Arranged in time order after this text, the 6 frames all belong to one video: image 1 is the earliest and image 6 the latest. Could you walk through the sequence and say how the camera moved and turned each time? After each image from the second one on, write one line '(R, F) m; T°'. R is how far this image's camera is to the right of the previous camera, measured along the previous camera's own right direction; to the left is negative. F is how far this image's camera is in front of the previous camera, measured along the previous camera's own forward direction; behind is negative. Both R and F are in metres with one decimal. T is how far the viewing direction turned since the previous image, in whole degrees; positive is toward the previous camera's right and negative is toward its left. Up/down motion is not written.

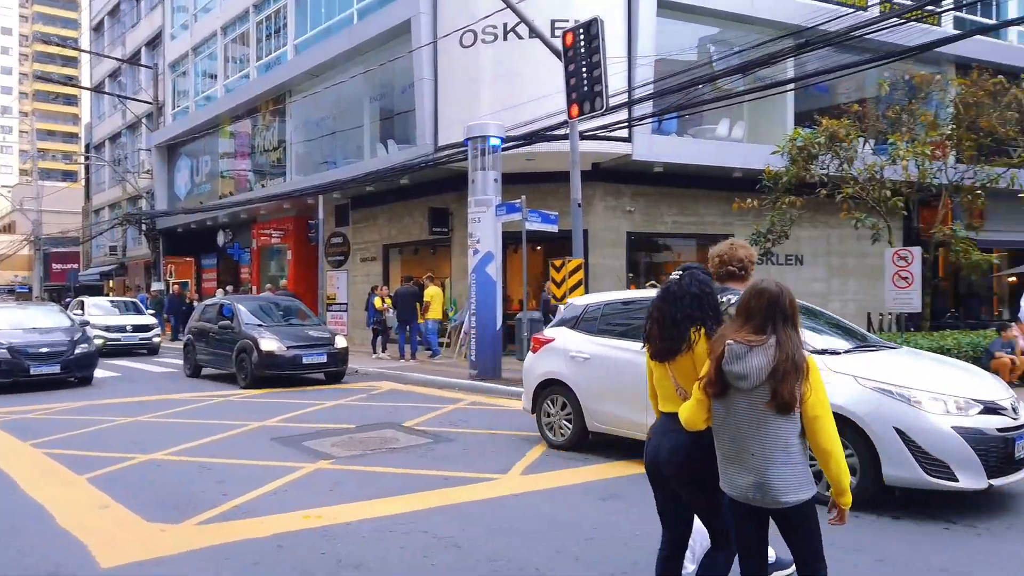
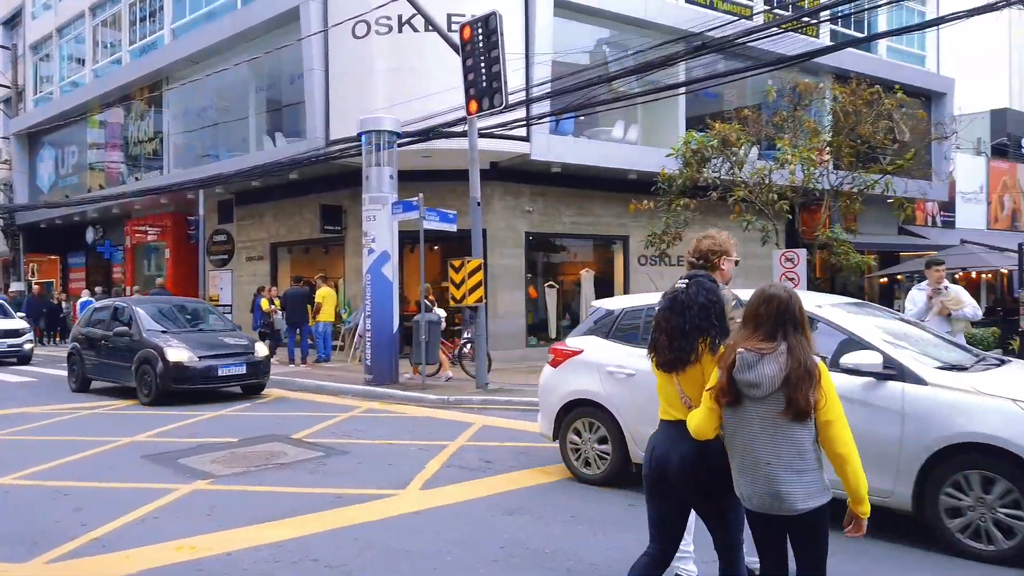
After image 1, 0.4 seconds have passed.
(0.0, +0.4) m; +8°
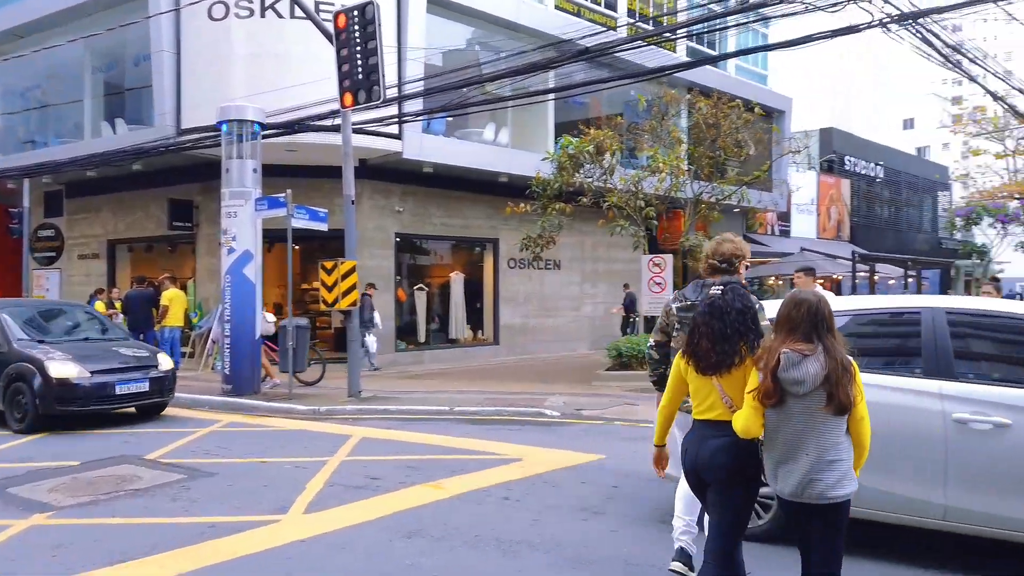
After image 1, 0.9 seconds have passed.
(-0.3, +0.4) m; +11°
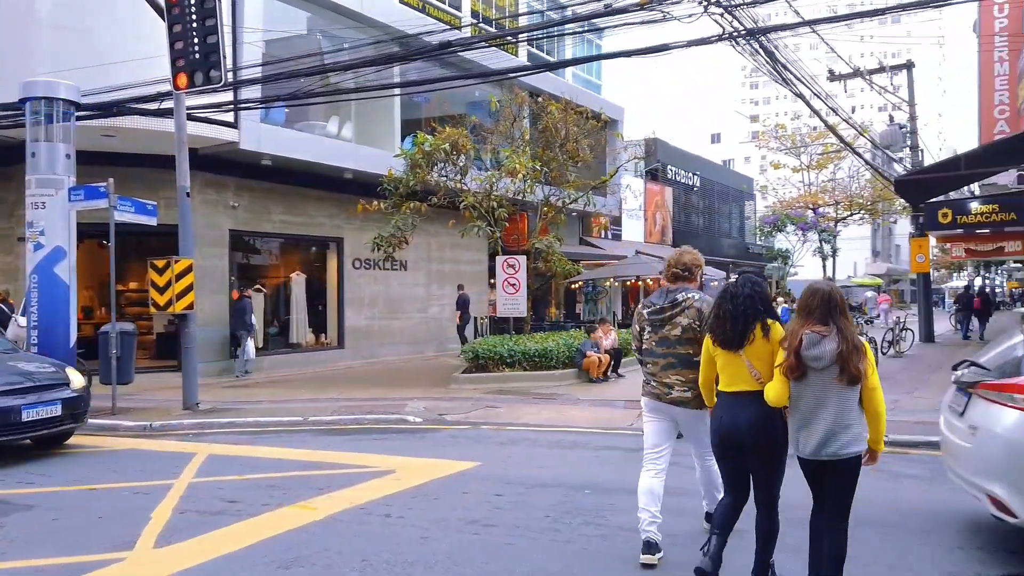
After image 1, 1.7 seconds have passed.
(-0.4, +0.4) m; +13°
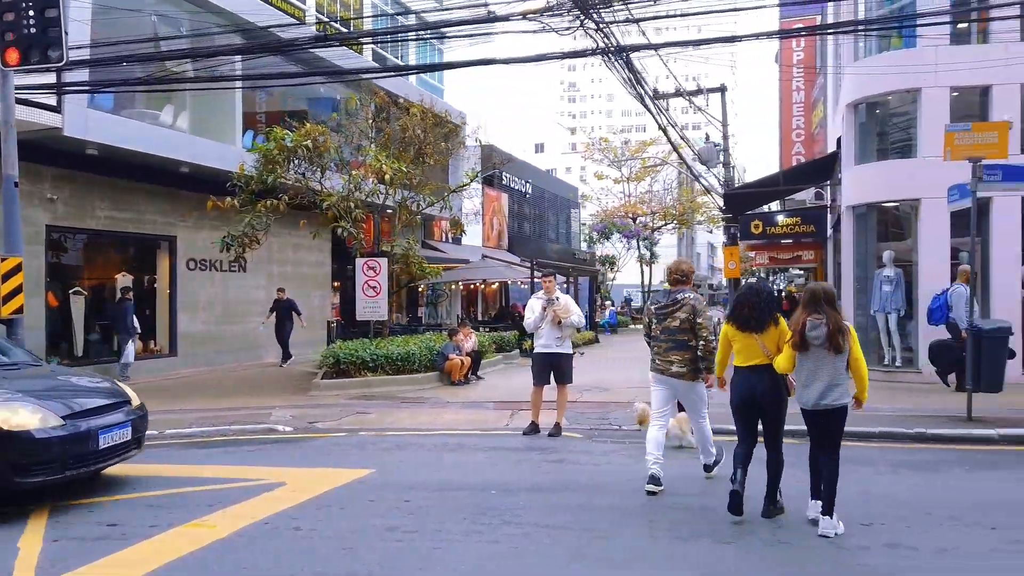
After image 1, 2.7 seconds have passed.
(-0.7, +0.1) m; +13°
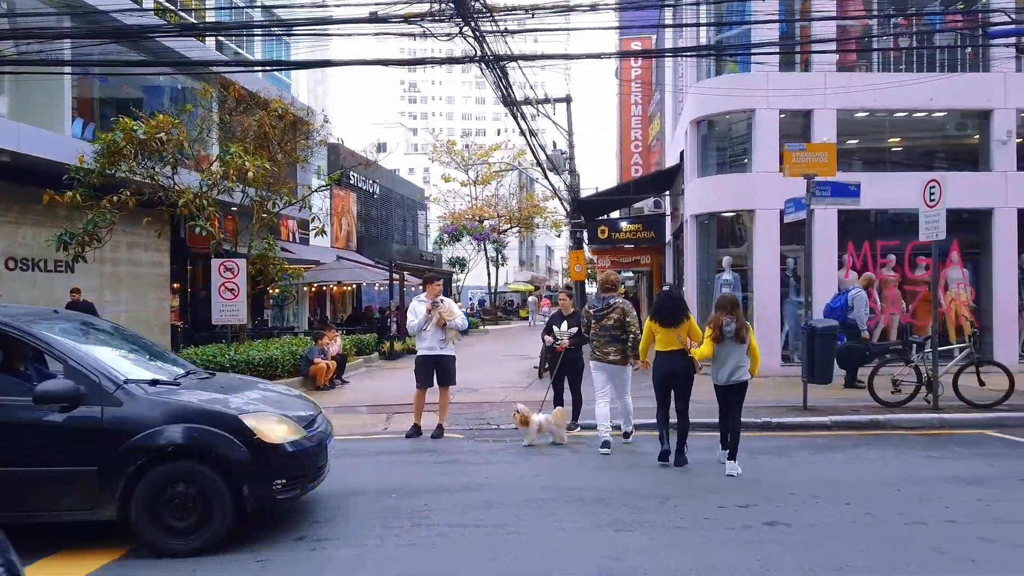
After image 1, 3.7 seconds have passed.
(-0.5, -0.1) m; +12°
